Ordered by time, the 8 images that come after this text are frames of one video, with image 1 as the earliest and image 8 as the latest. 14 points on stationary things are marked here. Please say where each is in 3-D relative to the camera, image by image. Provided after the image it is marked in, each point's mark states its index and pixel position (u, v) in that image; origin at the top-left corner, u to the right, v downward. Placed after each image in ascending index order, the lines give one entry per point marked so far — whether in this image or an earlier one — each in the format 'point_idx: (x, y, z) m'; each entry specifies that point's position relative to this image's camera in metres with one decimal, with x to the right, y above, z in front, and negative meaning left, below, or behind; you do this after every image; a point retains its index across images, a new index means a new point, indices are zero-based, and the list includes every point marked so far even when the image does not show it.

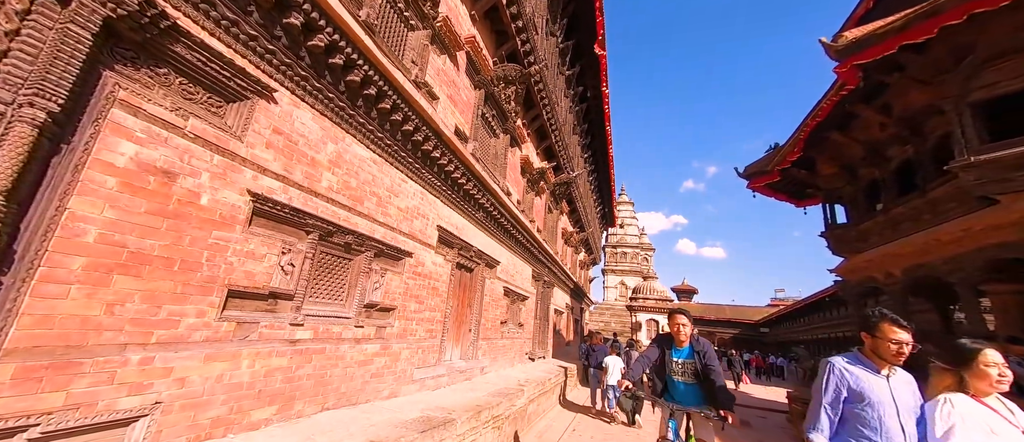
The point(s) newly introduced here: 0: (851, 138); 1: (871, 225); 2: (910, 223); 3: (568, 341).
0: (+8.2, +2.2, +8.6) m
1: (+8.5, 0.0, +8.3) m
2: (+8.4, +0.1, +7.5) m
3: (+2.1, -4.6, +14.1) m
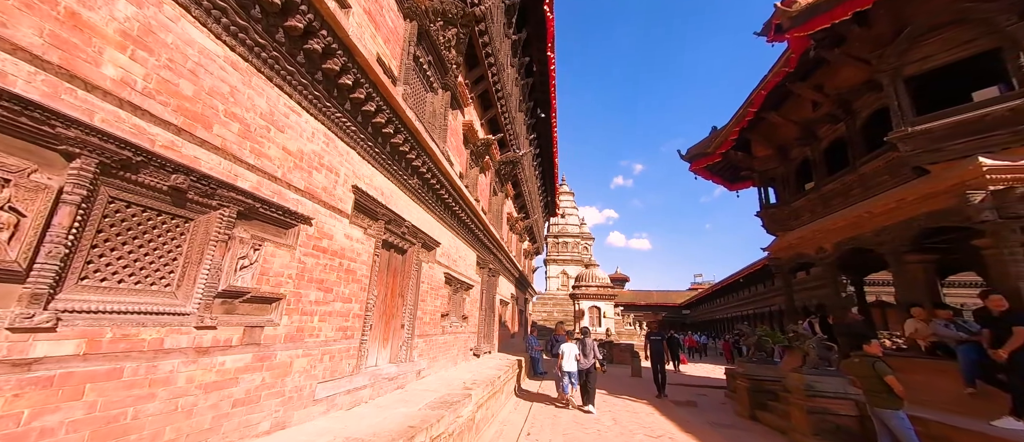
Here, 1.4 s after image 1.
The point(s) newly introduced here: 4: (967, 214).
0: (+6.8, +2.6, +9.0) m
1: (+7.2, +0.5, +8.8) m
2: (+7.2, +0.6, +8.0) m
3: (0.0, -4.2, +13.6) m
4: (+6.8, +0.2, +5.3) m
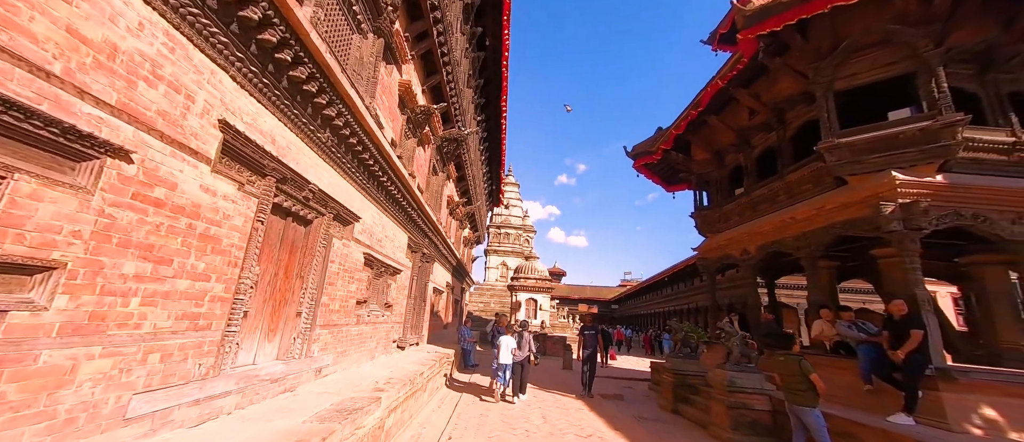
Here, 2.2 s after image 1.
0: (+5.5, +2.6, +9.4) m
1: (+5.7, +0.4, +9.3) m
2: (+5.9, +0.4, +8.5) m
3: (-2.4, -3.6, +13.0) m
4: (+5.9, 0.0, +5.8) m
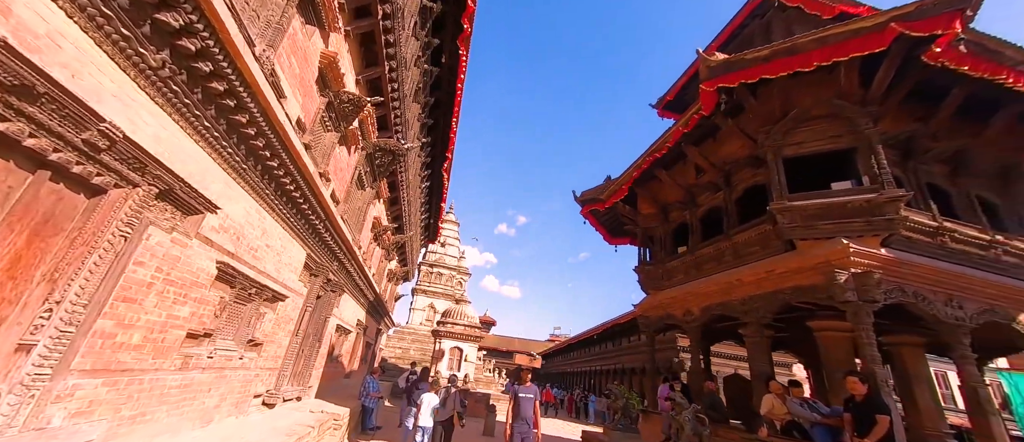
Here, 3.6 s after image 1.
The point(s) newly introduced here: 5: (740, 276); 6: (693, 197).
0: (+4.2, +1.1, +9.5) m
1: (+4.2, -1.1, +9.2) m
2: (+4.5, -1.0, +8.4) m
3: (-4.8, -4.5, +11.0) m
4: (+4.9, -1.1, +5.7) m
5: (+4.4, -1.1, +7.2) m
6: (+4.6, +0.6, +9.3) m
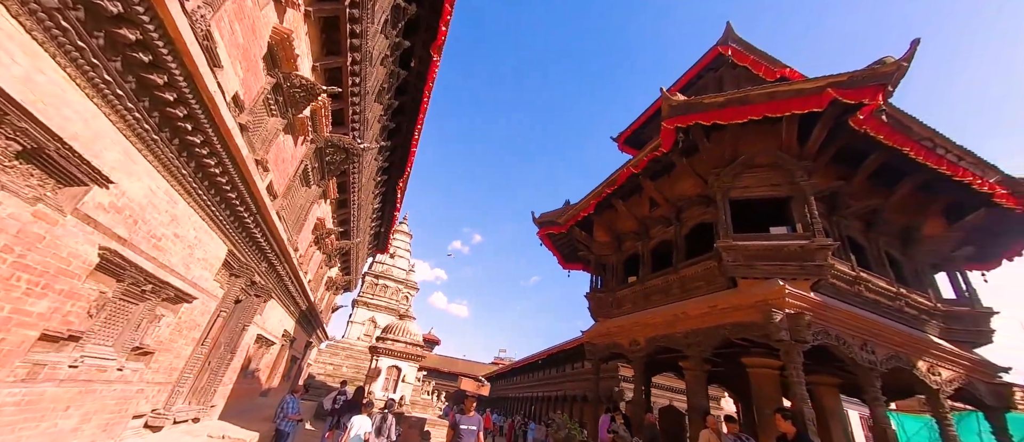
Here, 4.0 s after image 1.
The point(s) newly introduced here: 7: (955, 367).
0: (+3.1, +0.3, +9.8) m
1: (+3.0, -1.9, +9.3) m
2: (+3.4, -1.7, +8.6) m
3: (-6.4, -4.5, +9.9) m
4: (+4.1, -1.8, +6.0) m
5: (+3.4, -1.8, +7.3) m
6: (+3.5, -0.2, +9.6) m
7: (+8.5, -2.8, +7.1) m
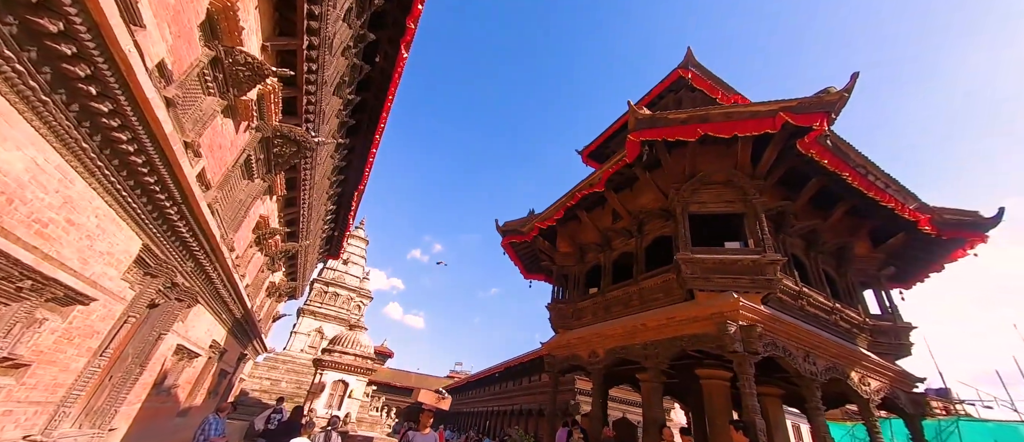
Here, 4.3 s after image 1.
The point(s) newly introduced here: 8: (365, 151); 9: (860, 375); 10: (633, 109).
0: (+2.1, 0.0, +9.9) m
1: (+2.0, -2.2, +9.3) m
2: (+2.5, -2.0, +8.6) m
3: (-7.5, -4.4, +8.8) m
4: (+3.4, -2.0, +6.1) m
5: (+2.6, -2.0, +7.4) m
6: (+2.5, -0.5, +9.6) m
7: (+7.7, -3.2, +7.7) m
8: (-5.6, +2.7, +14.1) m
9: (+6.9, -3.1, +7.3) m
10: (+2.3, +2.1, +7.0) m
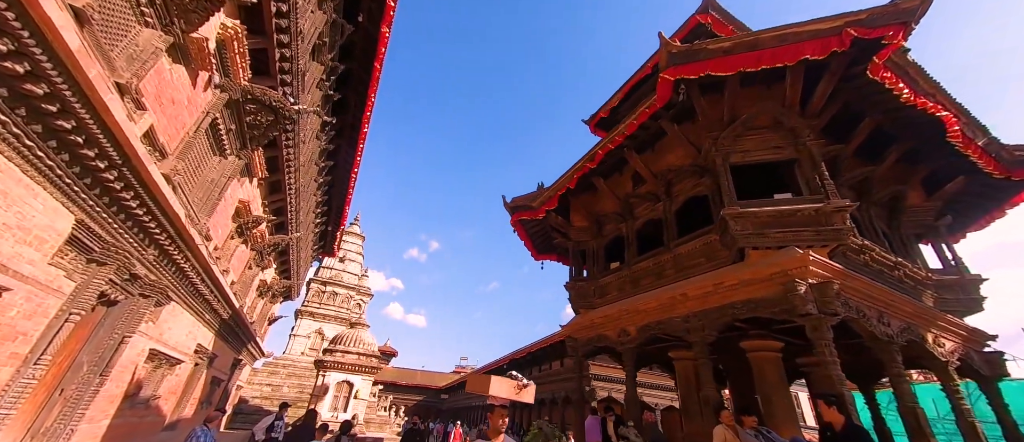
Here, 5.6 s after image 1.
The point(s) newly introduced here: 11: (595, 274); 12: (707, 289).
0: (+2.4, +0.8, +8.8) m
1: (+2.3, -1.4, +8.3) m
2: (+2.8, -1.2, +7.6) m
3: (-7.0, -4.1, +7.7) m
4: (+3.9, -1.1, +5.1) m
5: (+3.0, -1.2, +6.4) m
6: (+2.8, +0.3, +8.6) m
7: (+8.1, -2.1, +6.8) m
8: (-5.5, +3.1, +12.9) m
9: (+7.3, -2.0, +6.4) m
10: (+2.5, +2.9, +6.0) m
11: (+2.0, -1.3, +9.2) m
12: (+3.2, -1.1, +6.0) m
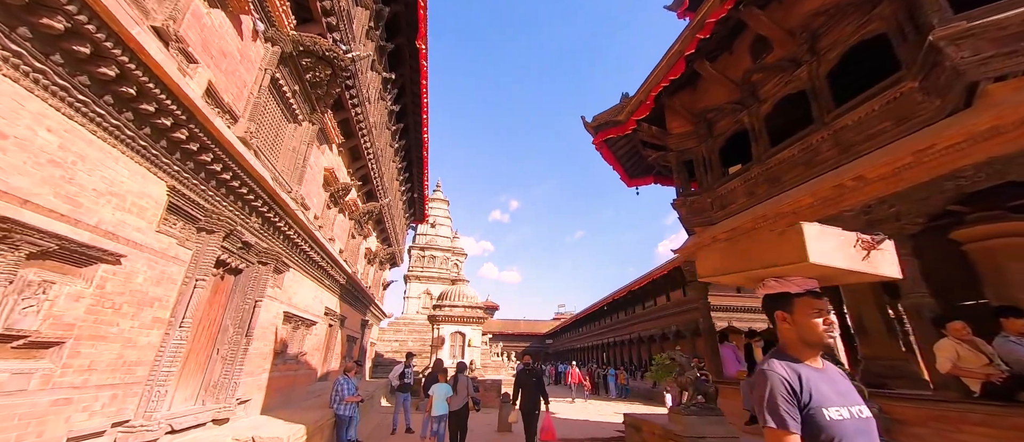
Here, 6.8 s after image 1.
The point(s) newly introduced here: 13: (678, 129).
0: (+4.0, +2.8, +7.0) m
1: (+4.2, +0.7, +6.7) m
2: (+4.5, +0.8, +5.9) m
3: (-4.5, -3.4, +8.5) m
4: (+5.0, +0.6, +3.2) m
5: (+4.4, +0.6, +4.7) m
6: (+4.4, +2.4, +6.7) m
7: (+9.6, +0.5, +4.0) m
8: (-3.2, +4.6, +12.4) m
9: (+8.7, +0.5, +3.8) m
10: (+3.1, +4.6, +3.9) m
11: (+4.1, +0.8, +7.6) m
12: (+4.5, +0.7, +4.3) m
13: (+3.7, +2.1, +8.1) m
